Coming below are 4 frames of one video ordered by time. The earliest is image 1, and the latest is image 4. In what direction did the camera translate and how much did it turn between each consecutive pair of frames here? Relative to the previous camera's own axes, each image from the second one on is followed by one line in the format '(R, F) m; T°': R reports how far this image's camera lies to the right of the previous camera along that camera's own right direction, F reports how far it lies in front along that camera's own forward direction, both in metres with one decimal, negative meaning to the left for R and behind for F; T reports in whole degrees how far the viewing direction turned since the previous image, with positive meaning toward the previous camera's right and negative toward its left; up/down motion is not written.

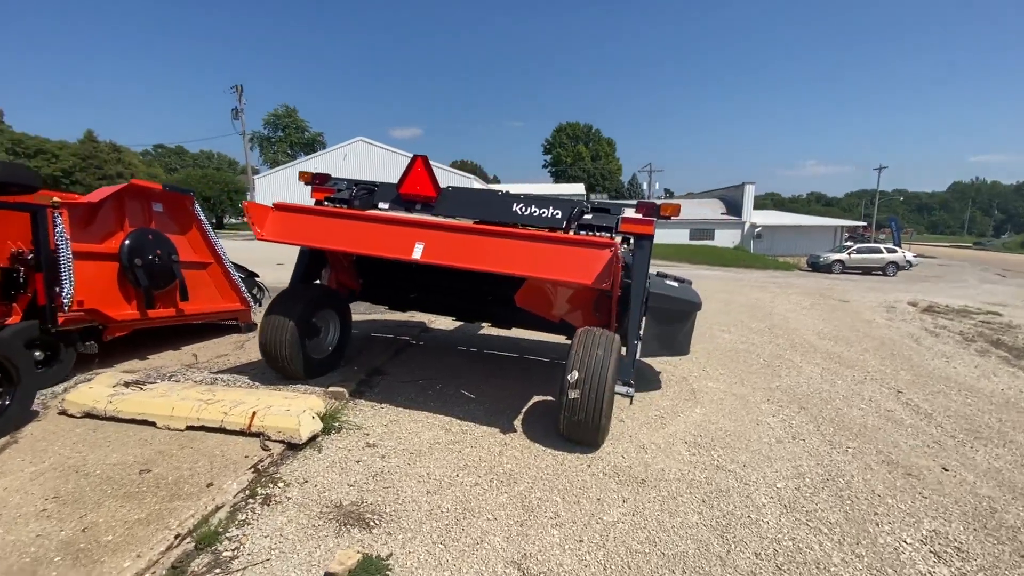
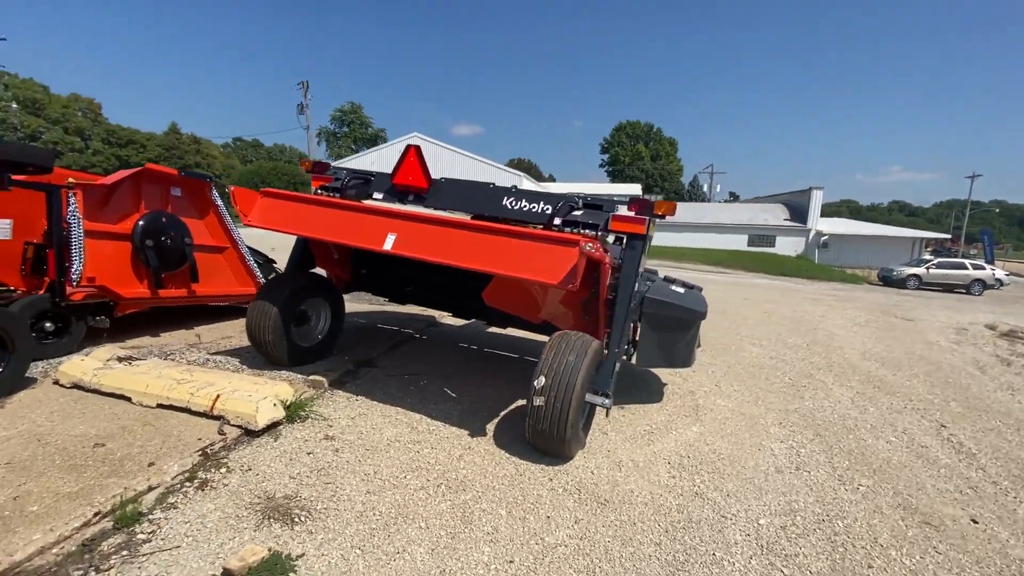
(+0.6, +0.2) m; -6°
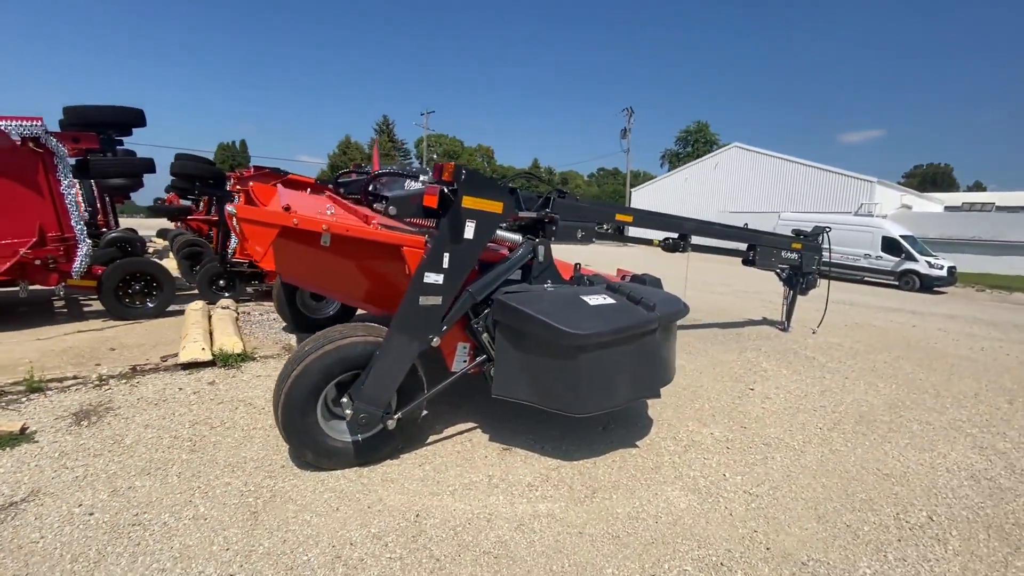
(+3.3, +2.0) m; -41°
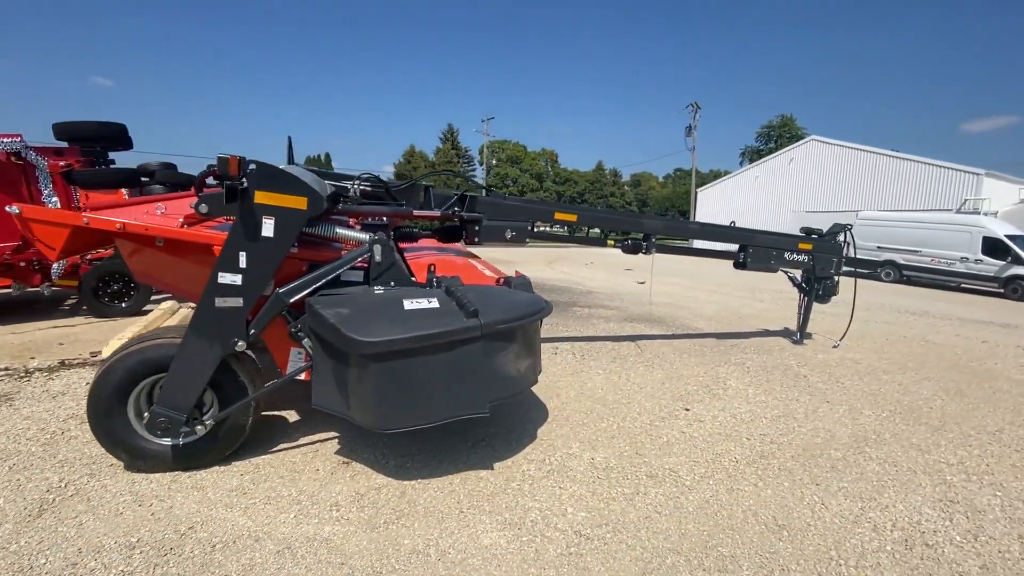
(+1.6, +0.4) m; -9°
